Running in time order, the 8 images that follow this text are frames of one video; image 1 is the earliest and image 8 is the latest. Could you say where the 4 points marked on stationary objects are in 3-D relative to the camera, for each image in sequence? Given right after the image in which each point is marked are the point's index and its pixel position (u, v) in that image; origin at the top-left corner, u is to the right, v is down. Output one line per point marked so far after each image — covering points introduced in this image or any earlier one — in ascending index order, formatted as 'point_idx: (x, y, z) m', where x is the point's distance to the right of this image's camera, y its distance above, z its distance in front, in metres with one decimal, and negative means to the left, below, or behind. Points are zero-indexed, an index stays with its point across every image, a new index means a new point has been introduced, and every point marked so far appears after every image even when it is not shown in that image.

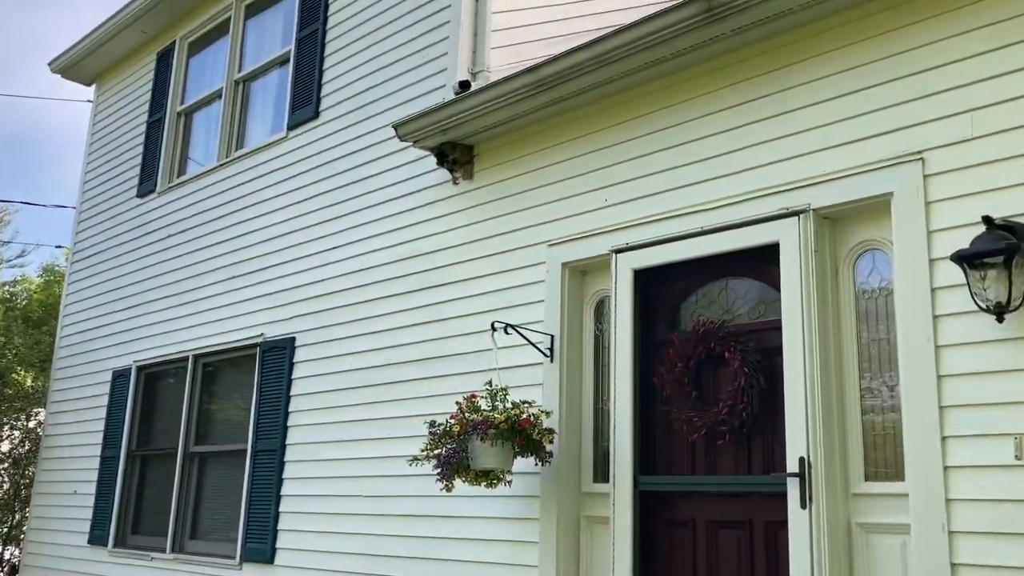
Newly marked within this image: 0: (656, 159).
0: (+0.7, +0.6, +4.3) m
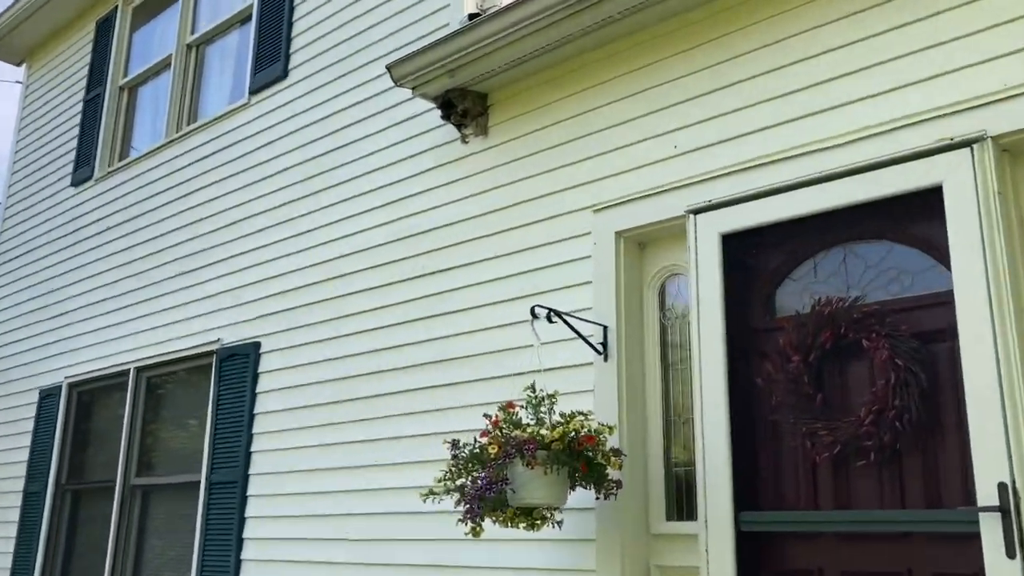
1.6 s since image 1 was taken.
0: (+0.8, +0.7, +3.3) m
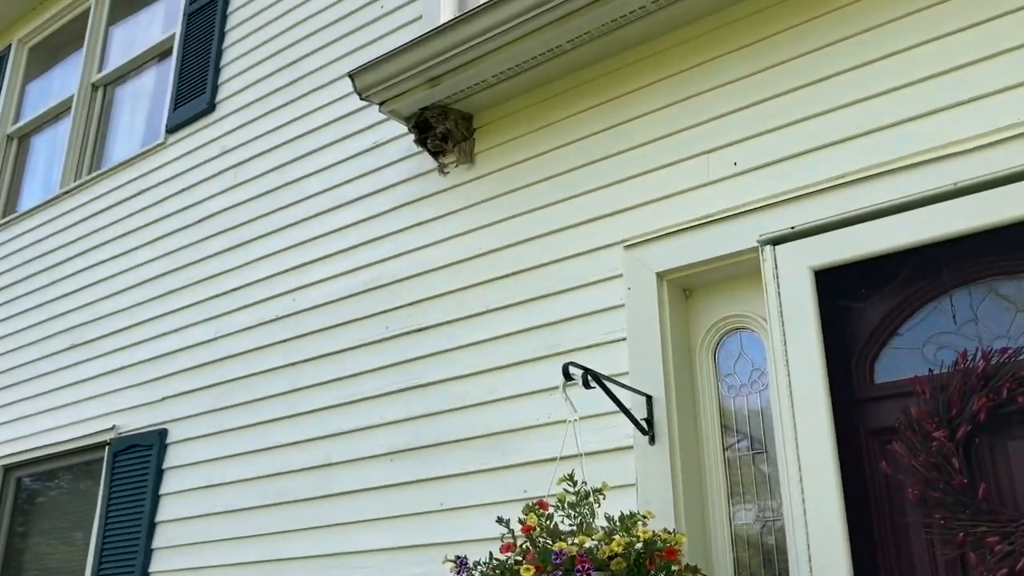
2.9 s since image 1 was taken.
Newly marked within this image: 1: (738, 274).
0: (+0.9, +0.5, +2.5) m
1: (+0.6, 0.0, +2.6) m
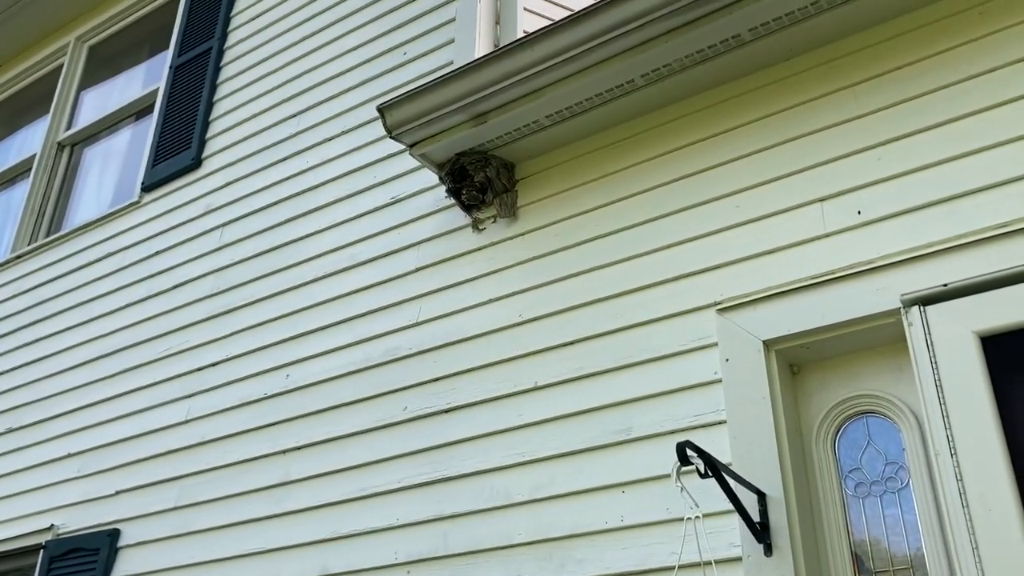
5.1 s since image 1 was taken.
0: (+1.1, +0.4, +2.1) m
1: (+0.8, -0.1, +2.1) m
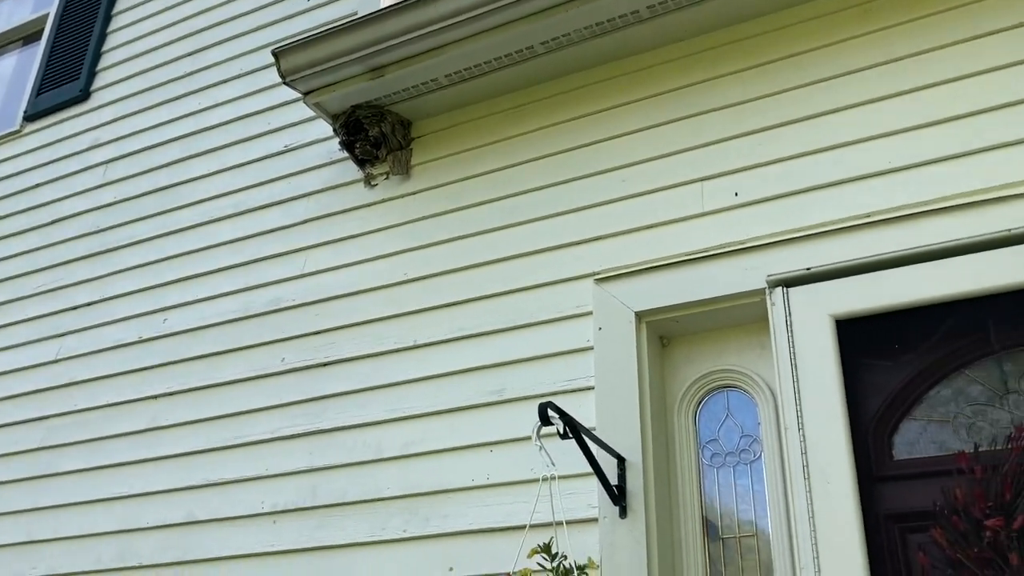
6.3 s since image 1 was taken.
0: (+0.8, +0.4, +2.2) m
1: (+0.5, -0.1, +2.2) m
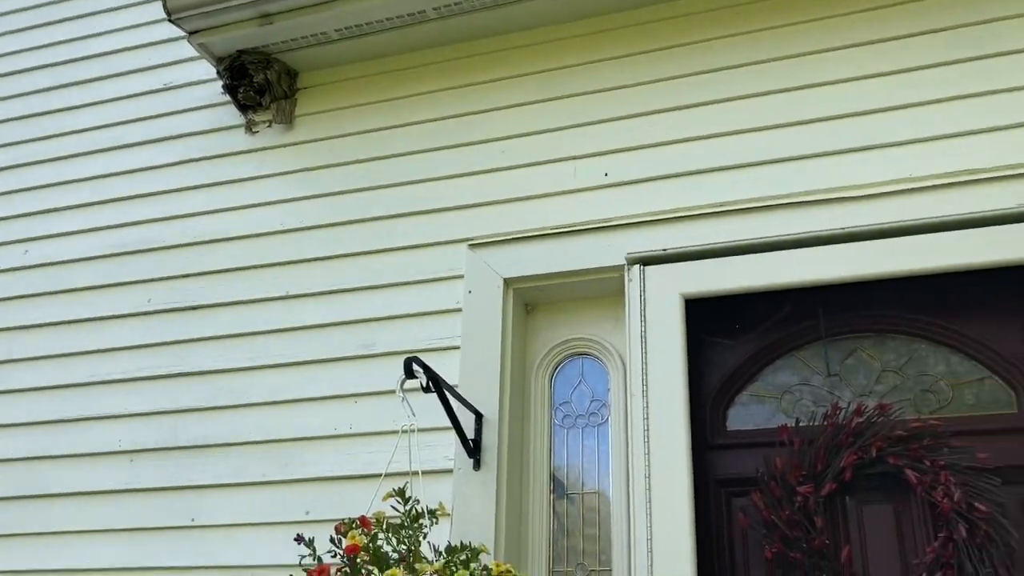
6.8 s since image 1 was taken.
0: (+0.5, +0.4, +2.4) m
1: (+0.2, 0.0, +2.4) m
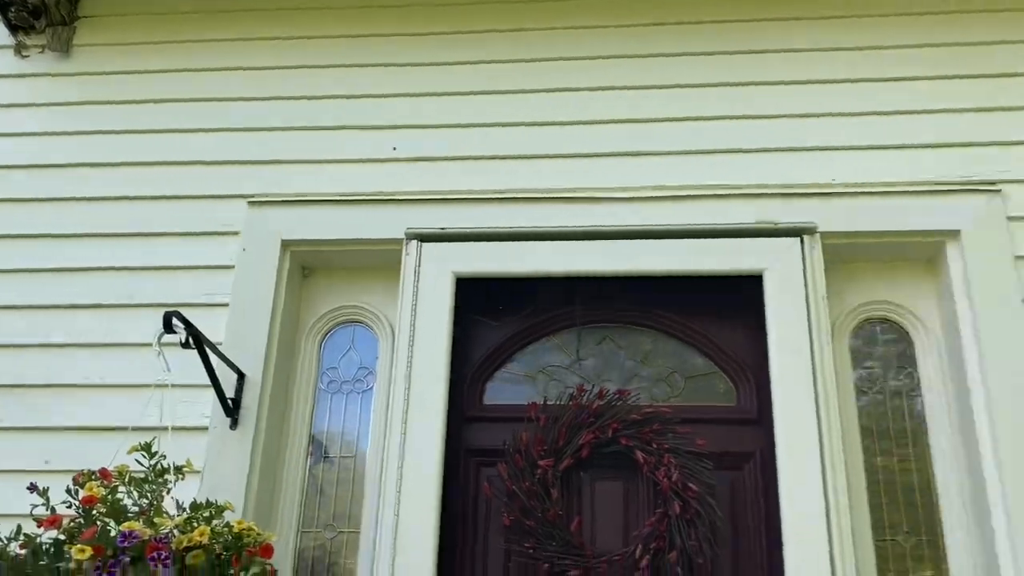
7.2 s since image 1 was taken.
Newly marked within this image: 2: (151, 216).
0: (0.0, +0.5, +2.5) m
1: (-0.4, +0.1, +2.4) m
2: (-0.9, +0.2, +2.4) m
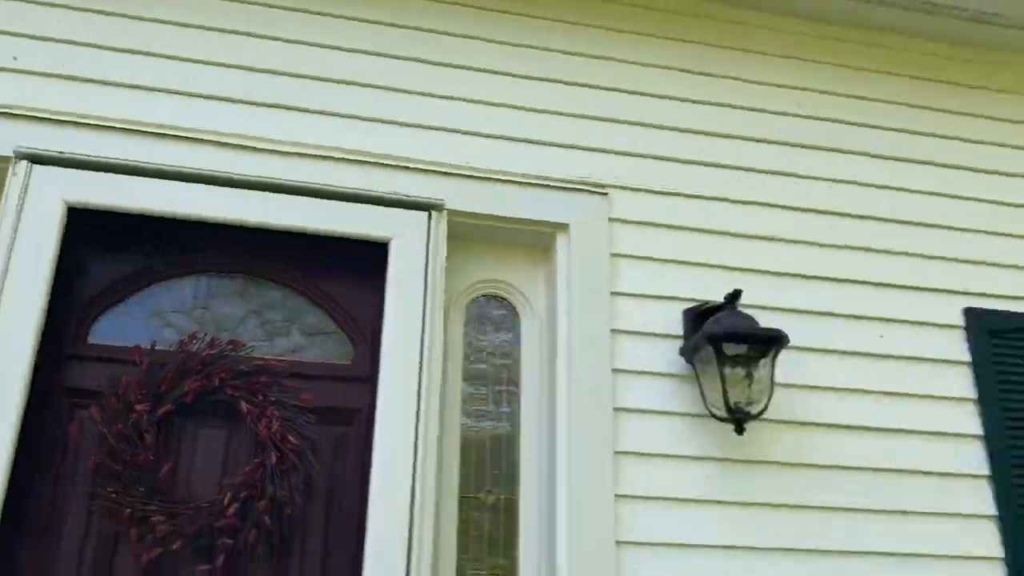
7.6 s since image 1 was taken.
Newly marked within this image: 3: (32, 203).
0: (-0.9, +0.6, +2.4) m
1: (-1.3, +0.3, +2.2) m
2: (-1.8, +0.4, +2.0) m
3: (-1.1, +0.2, +2.1) m
